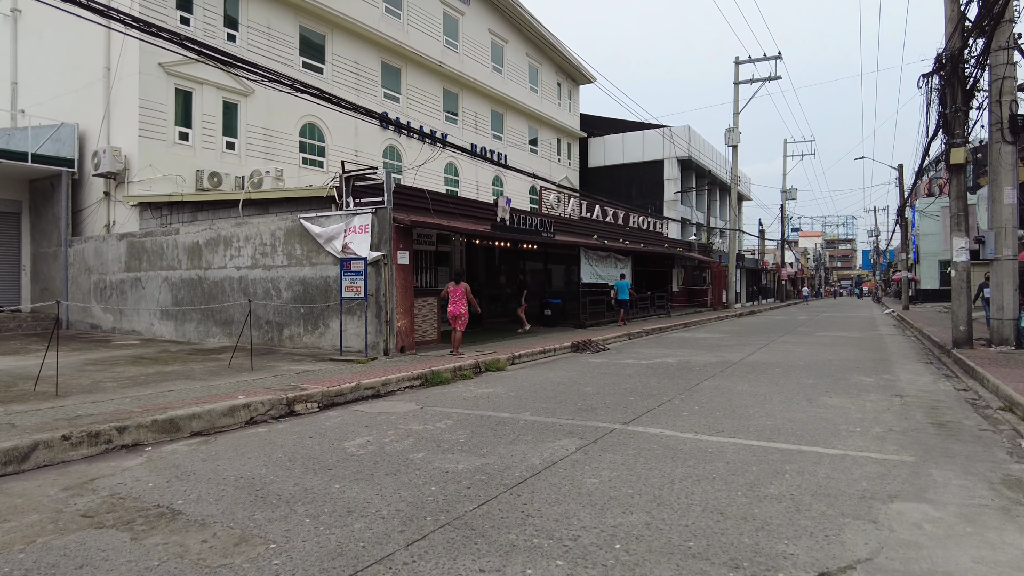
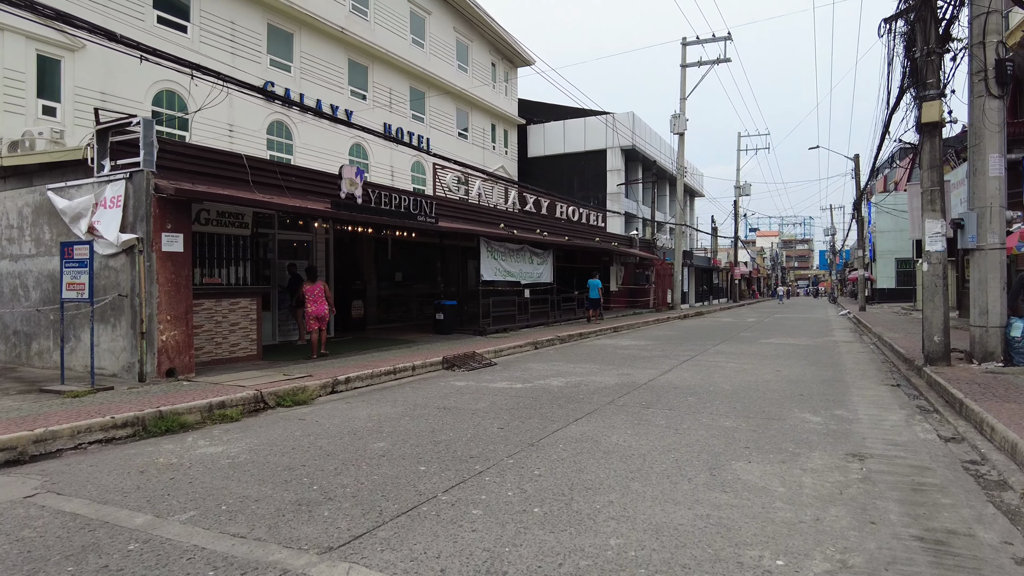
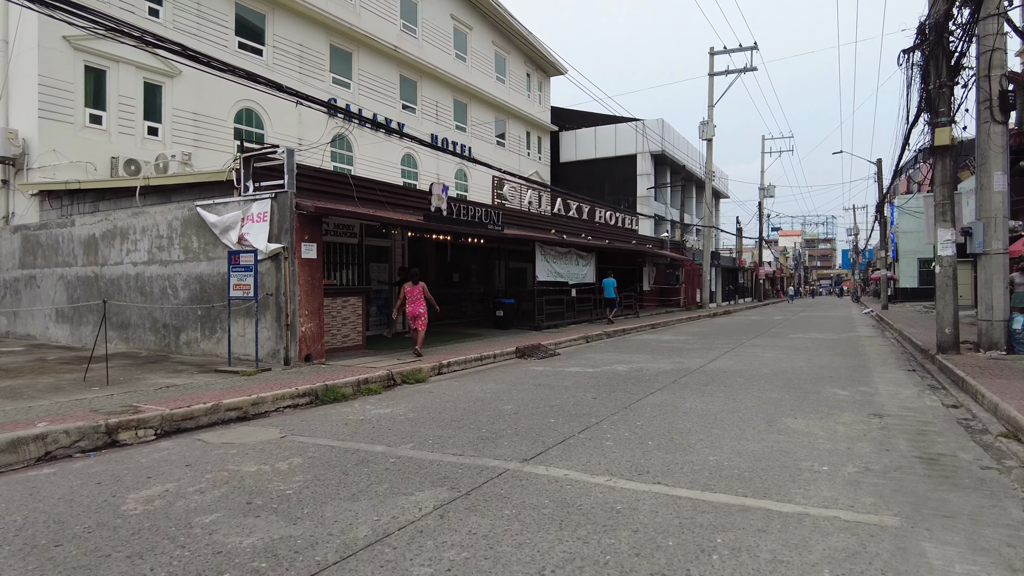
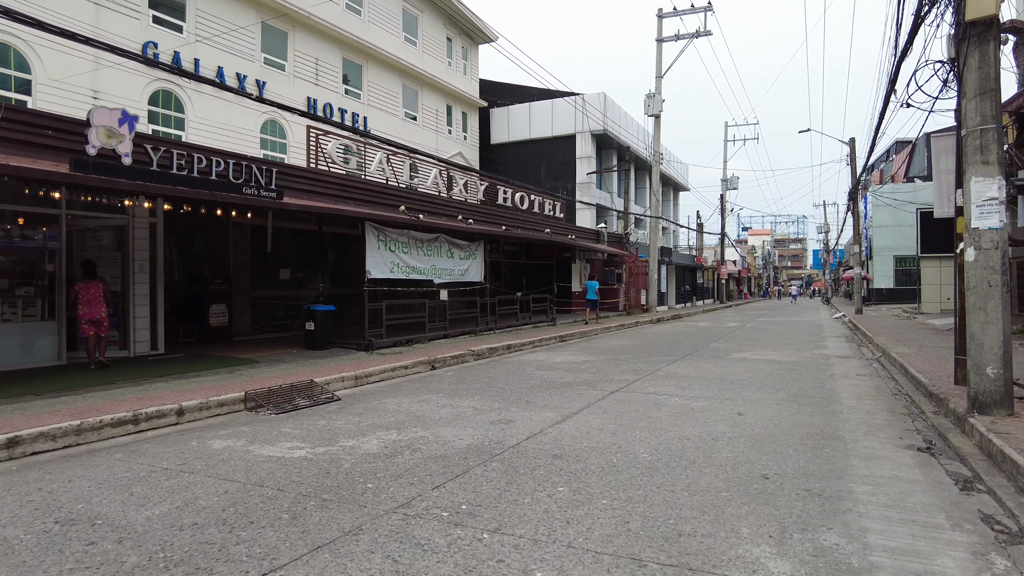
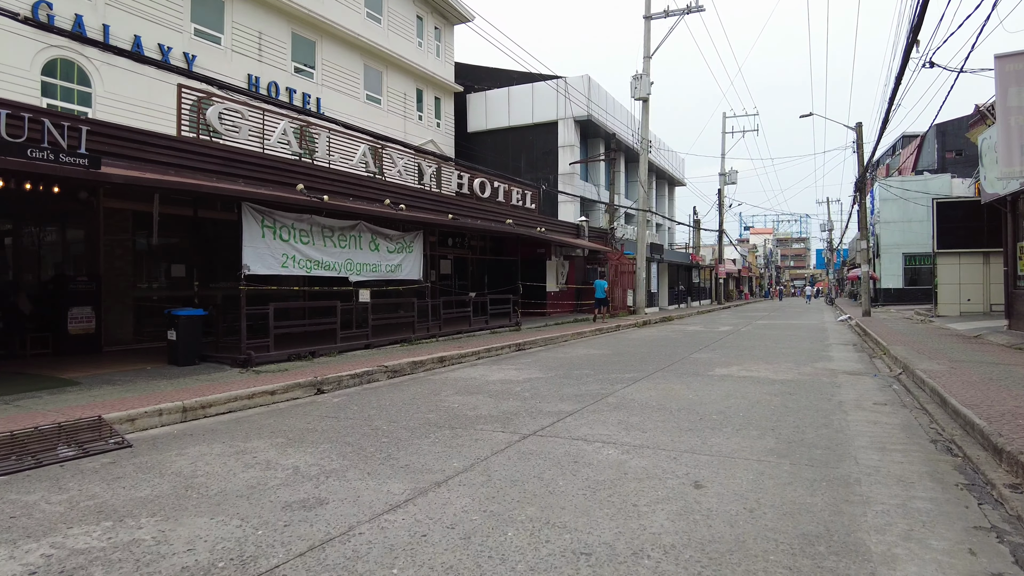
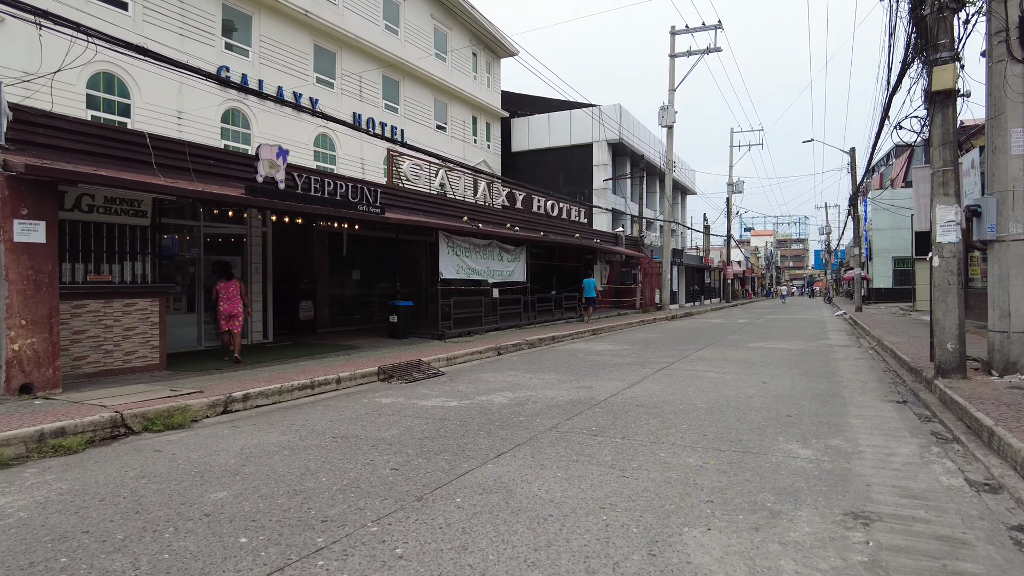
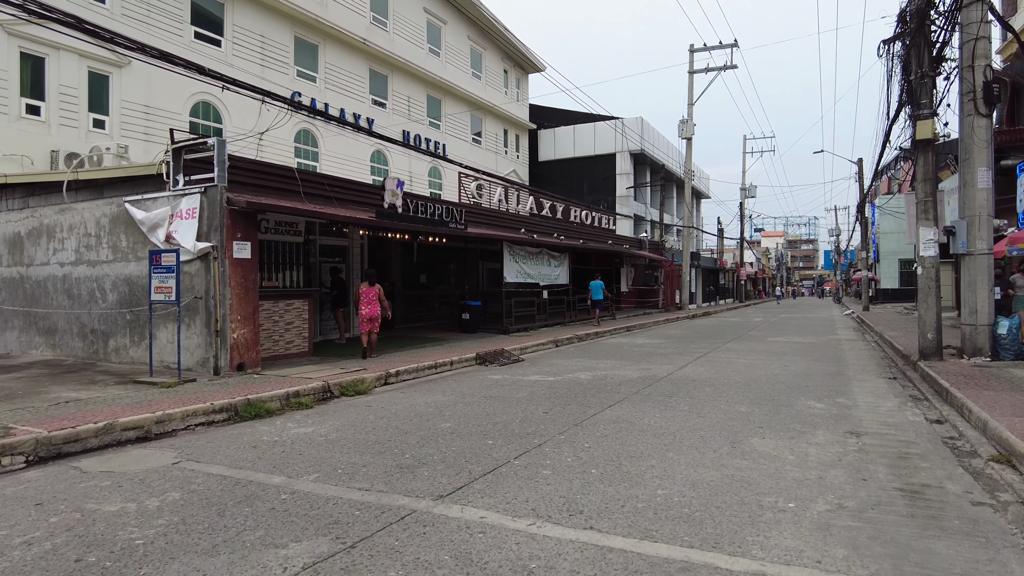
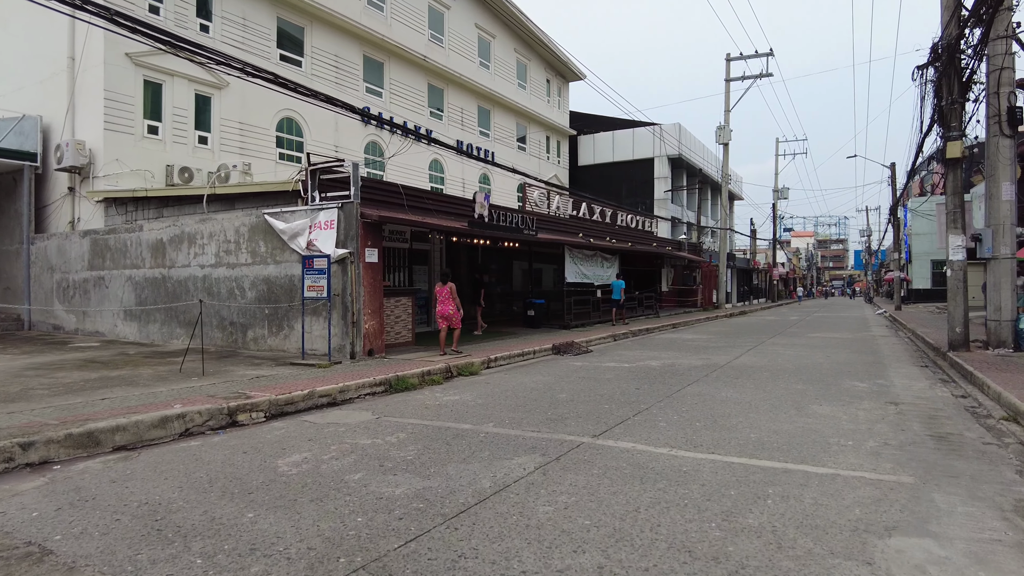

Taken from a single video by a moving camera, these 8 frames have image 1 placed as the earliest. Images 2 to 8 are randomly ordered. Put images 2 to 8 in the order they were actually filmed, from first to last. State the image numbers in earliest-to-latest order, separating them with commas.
8, 3, 7, 2, 6, 4, 5
